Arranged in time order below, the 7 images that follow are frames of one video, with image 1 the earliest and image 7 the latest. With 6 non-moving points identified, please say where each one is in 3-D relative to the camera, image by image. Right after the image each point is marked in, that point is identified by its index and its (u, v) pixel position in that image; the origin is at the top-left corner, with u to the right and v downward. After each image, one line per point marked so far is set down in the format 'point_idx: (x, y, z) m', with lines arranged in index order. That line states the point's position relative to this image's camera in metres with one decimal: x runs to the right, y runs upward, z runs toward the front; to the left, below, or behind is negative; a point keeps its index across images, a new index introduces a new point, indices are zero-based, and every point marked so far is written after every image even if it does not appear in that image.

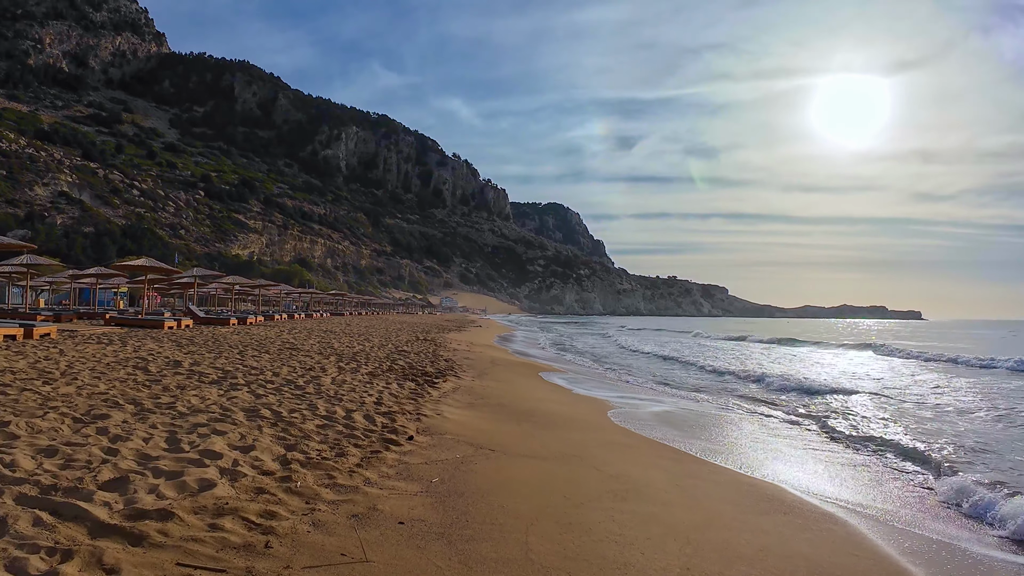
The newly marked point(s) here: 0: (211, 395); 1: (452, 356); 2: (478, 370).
0: (-2.9, -1.0, +5.2) m
1: (-1.7, -1.9, +14.8) m
2: (-0.8, -1.8, +11.3) m
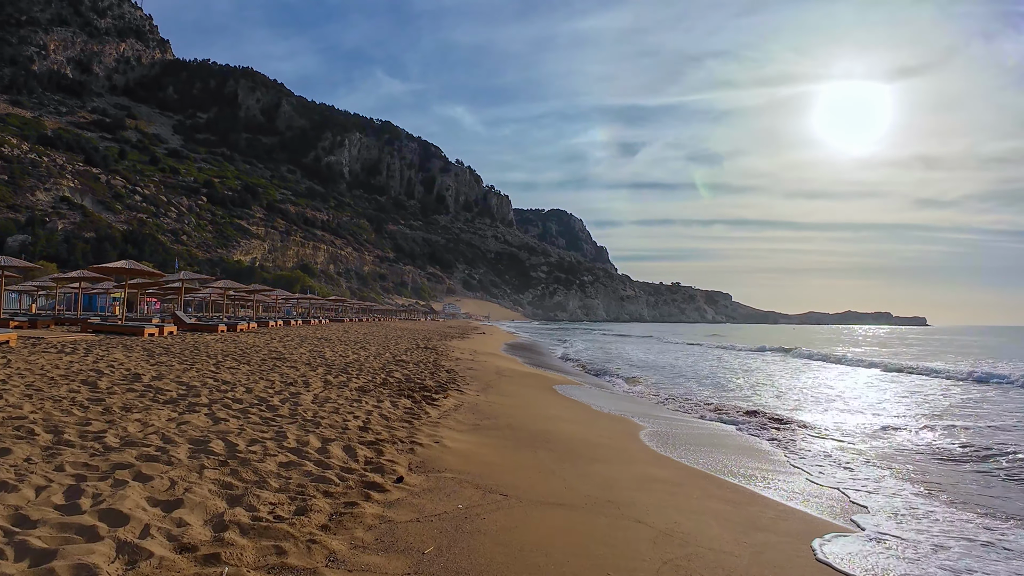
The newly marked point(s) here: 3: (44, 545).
0: (-2.8, -1.0, +4.2) m
1: (-1.5, -2.0, +13.8) m
2: (-0.6, -1.9, +10.3) m
3: (-1.9, -1.0, +2.2) m
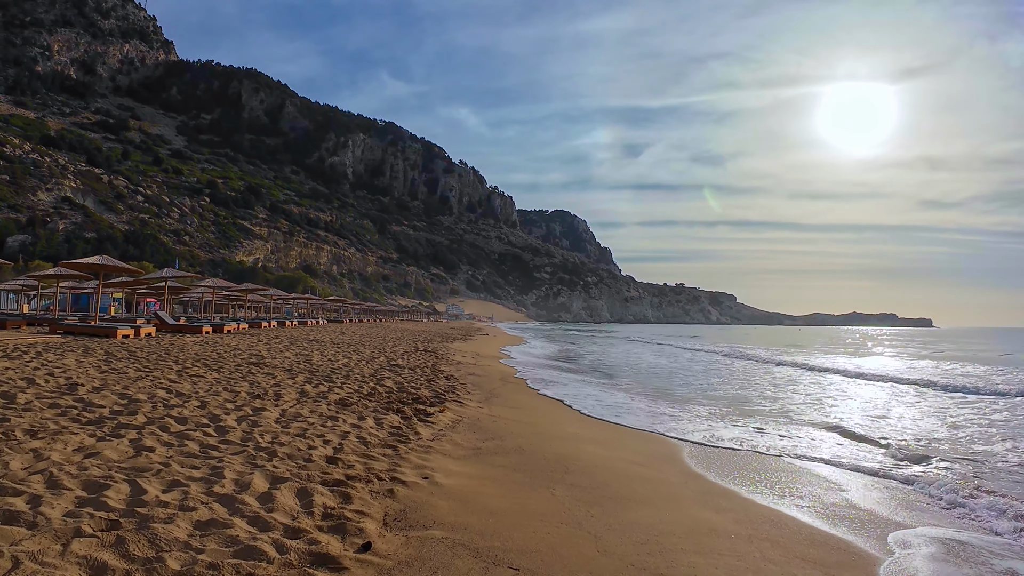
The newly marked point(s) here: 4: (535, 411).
0: (-2.7, -1.0, +3.2) m
1: (-1.4, -2.0, +12.8) m
2: (-0.5, -1.9, +9.3) m
3: (-1.8, -1.0, +1.2) m
4: (+0.3, -1.9, +8.1) m
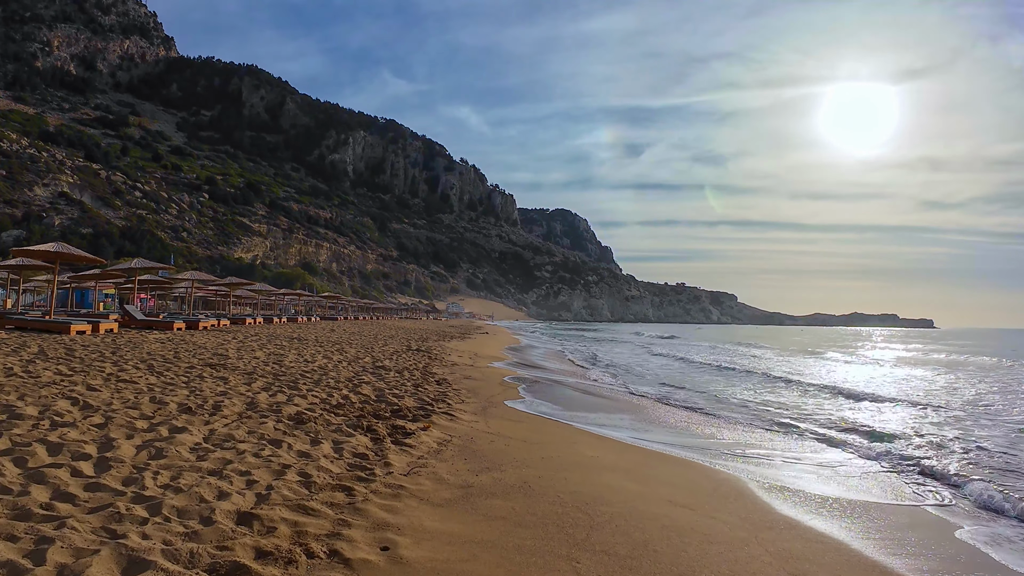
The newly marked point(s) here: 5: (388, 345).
0: (-2.7, -0.8, +2.1) m
1: (-1.4, -1.8, +11.7) m
2: (-0.5, -1.7, +8.2) m
3: (-1.8, -0.8, 0.0) m
4: (+0.3, -1.8, +7.0) m
5: (-4.0, -1.8, +17.3) m
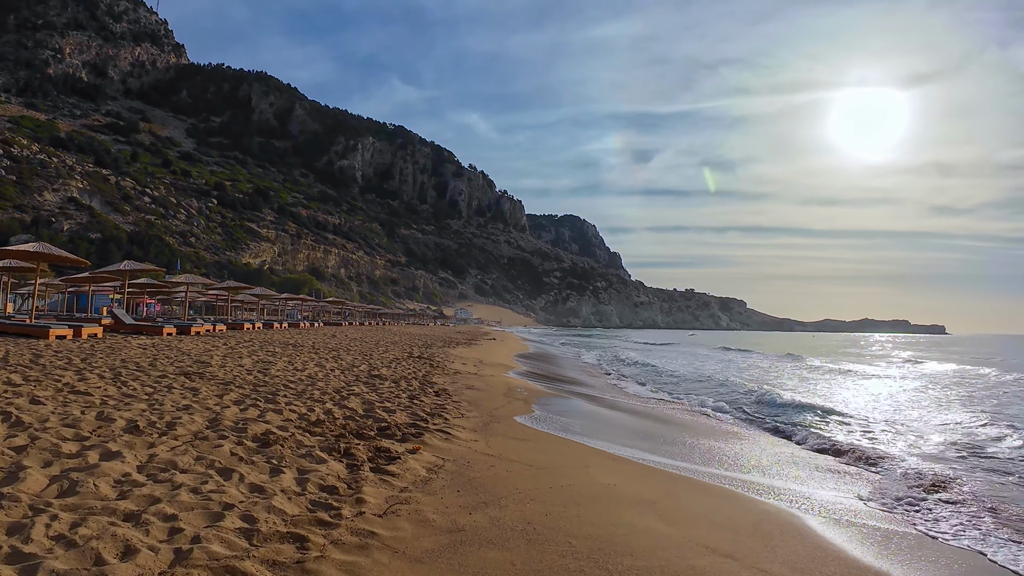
0: (-2.7, -0.8, +1.4) m
1: (-1.2, -1.9, +11.0) m
2: (-0.4, -1.8, +7.5) m
3: (-1.9, -0.8, -0.6) m
4: (+0.4, -1.8, +6.3) m
5: (-3.8, -1.9, +16.7) m
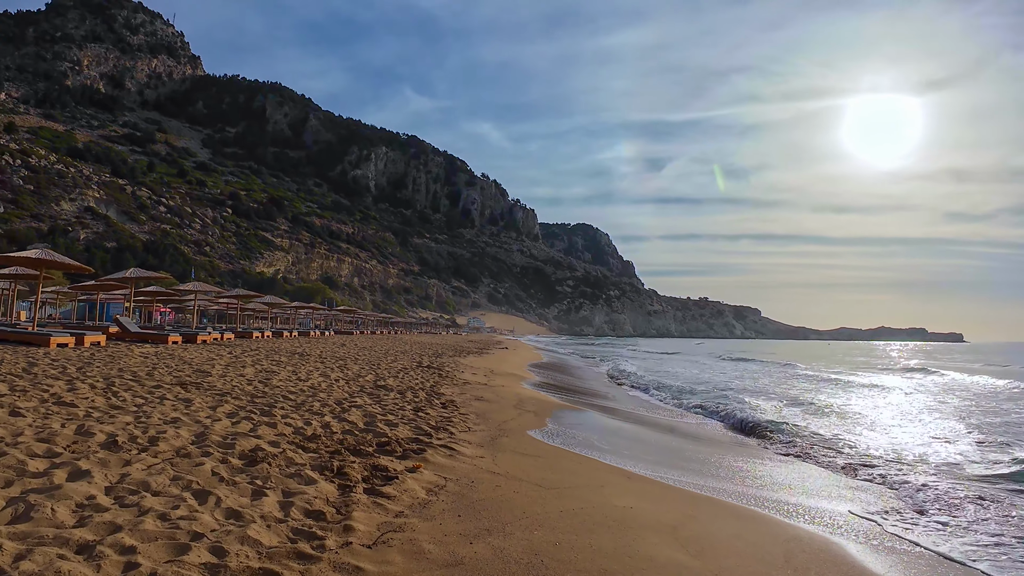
0: (-2.6, -0.8, +0.9) m
1: (-0.9, -2.0, +10.4) m
2: (-0.1, -1.8, +6.9) m
3: (-1.8, -0.7, -1.1) m
4: (+0.6, -1.9, +5.7) m
5: (-3.3, -2.1, +16.2) m
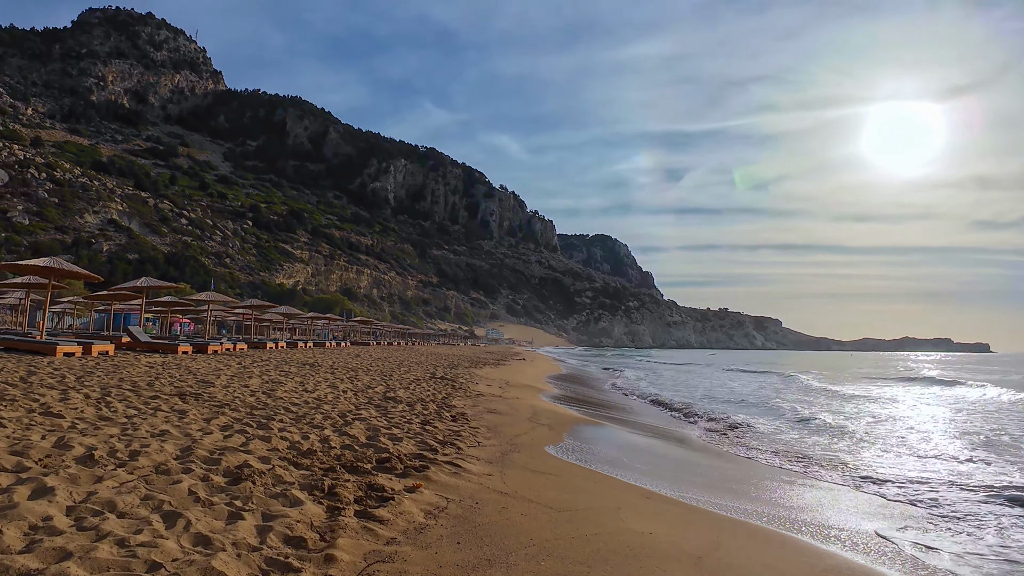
0: (-2.4, -0.7, +0.1) m
1: (-0.4, -2.1, +9.5) m
2: (+0.2, -1.9, +5.9) m
3: (-1.7, -0.6, -2.0) m
4: (+0.9, -1.9, +4.7) m
5: (-2.6, -2.4, +15.3) m
